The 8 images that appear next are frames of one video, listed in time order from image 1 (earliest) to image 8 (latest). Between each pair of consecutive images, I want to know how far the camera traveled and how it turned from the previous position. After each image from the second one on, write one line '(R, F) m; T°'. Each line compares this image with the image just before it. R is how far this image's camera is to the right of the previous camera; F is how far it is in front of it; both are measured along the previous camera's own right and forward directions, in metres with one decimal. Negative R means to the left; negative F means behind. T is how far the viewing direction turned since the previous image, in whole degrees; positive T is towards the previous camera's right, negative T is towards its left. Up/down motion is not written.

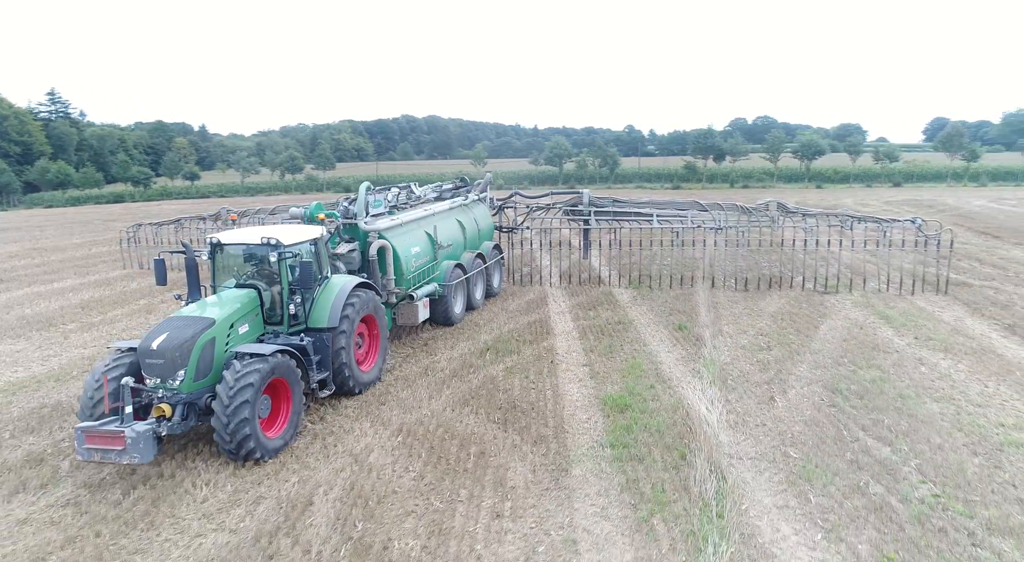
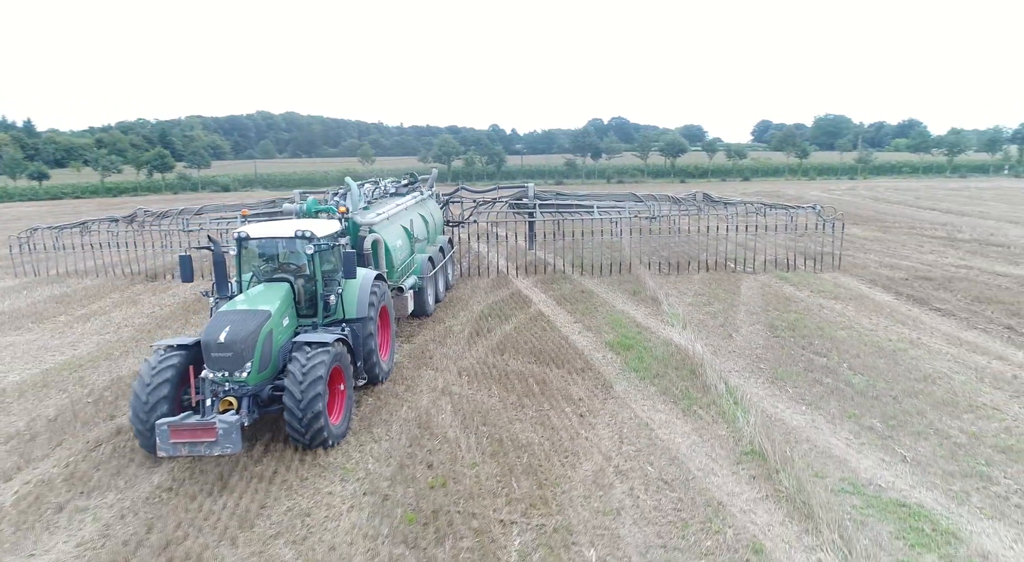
(-2.2, -1.5) m; +11°
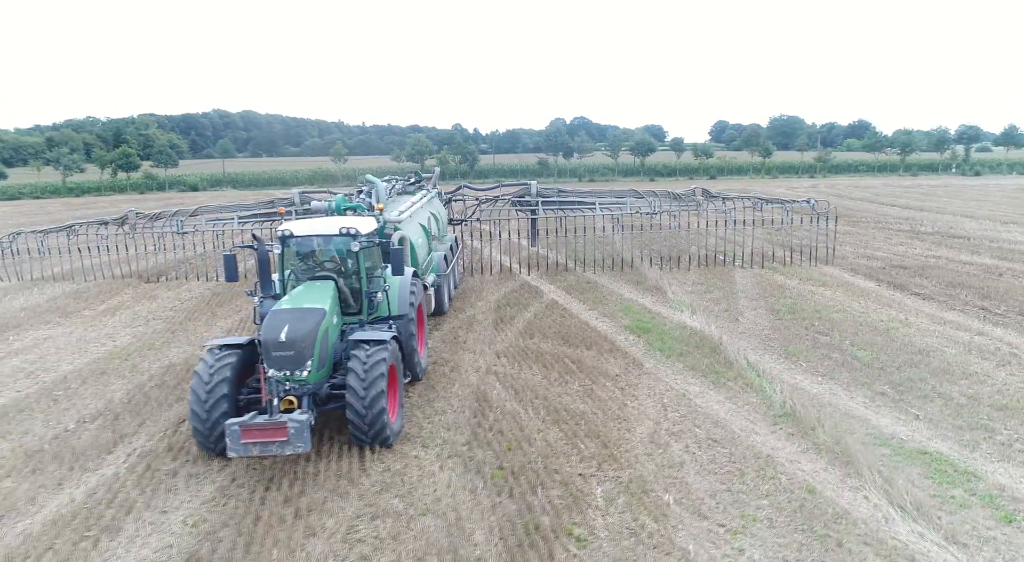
(-1.0, -0.6) m; +3°
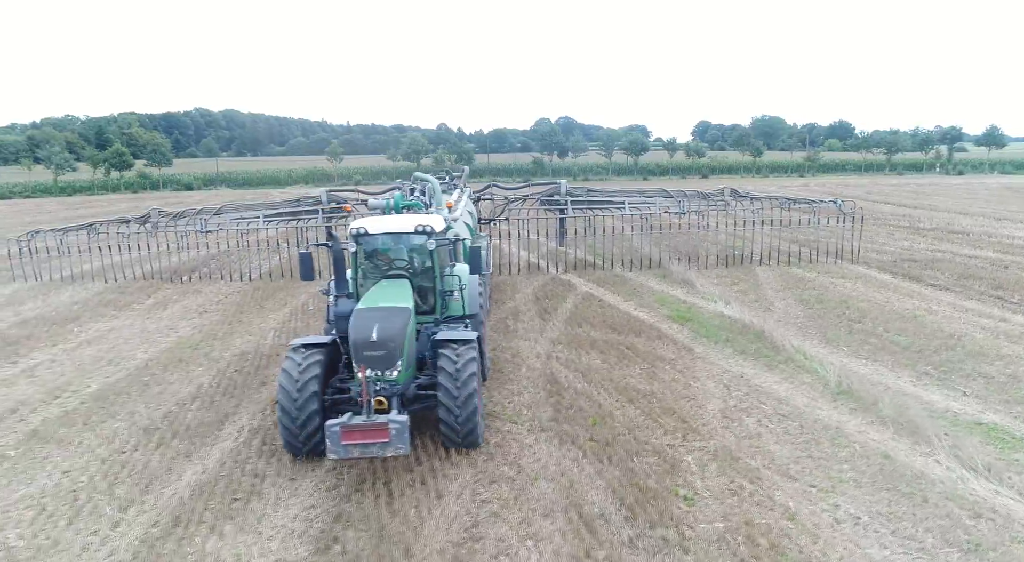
(-1.0, -0.4) m; +1°
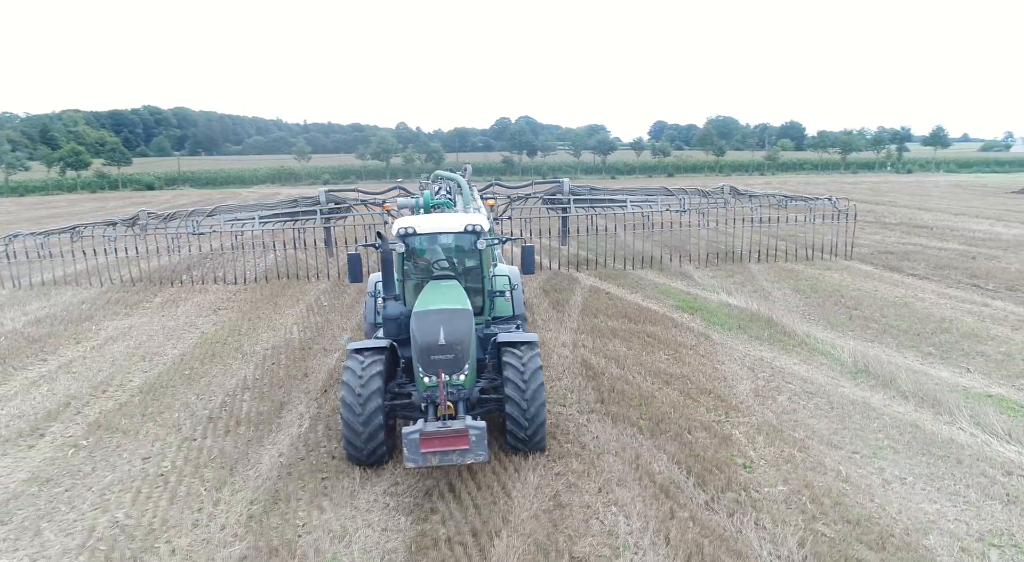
(-0.9, -0.3) m; +3°
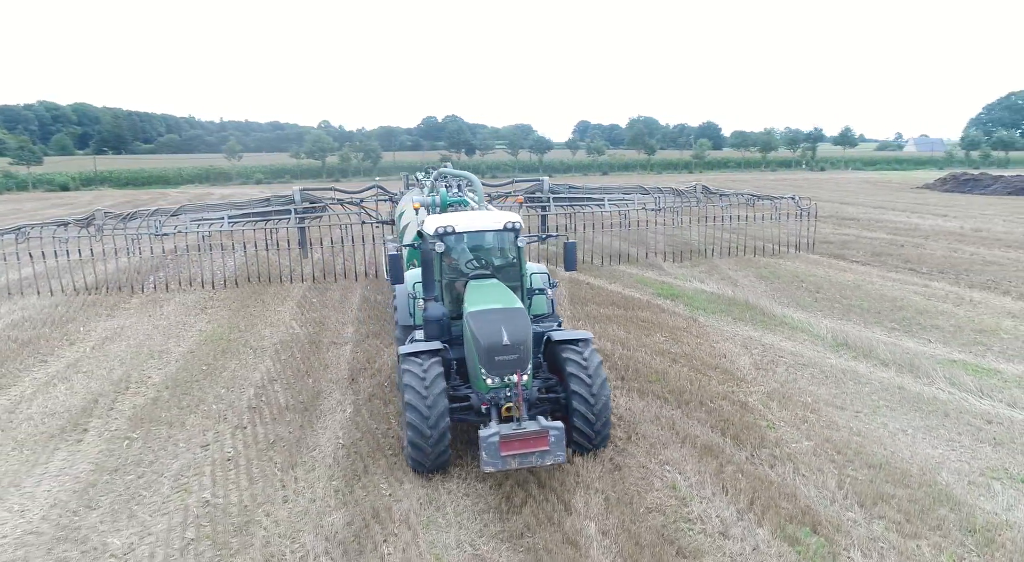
(-1.1, -0.4) m; +6°
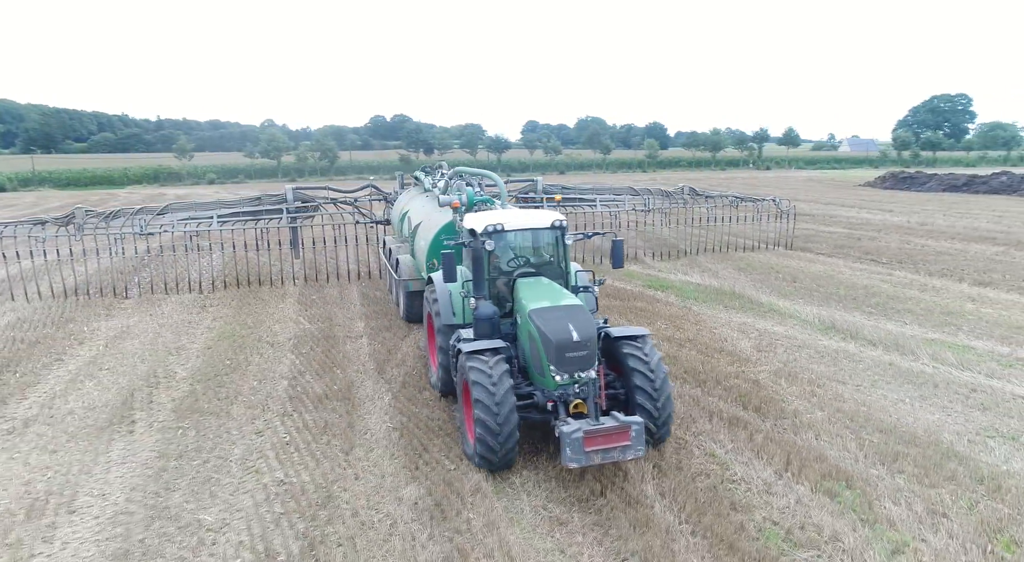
(-0.8, -0.3) m; +4°
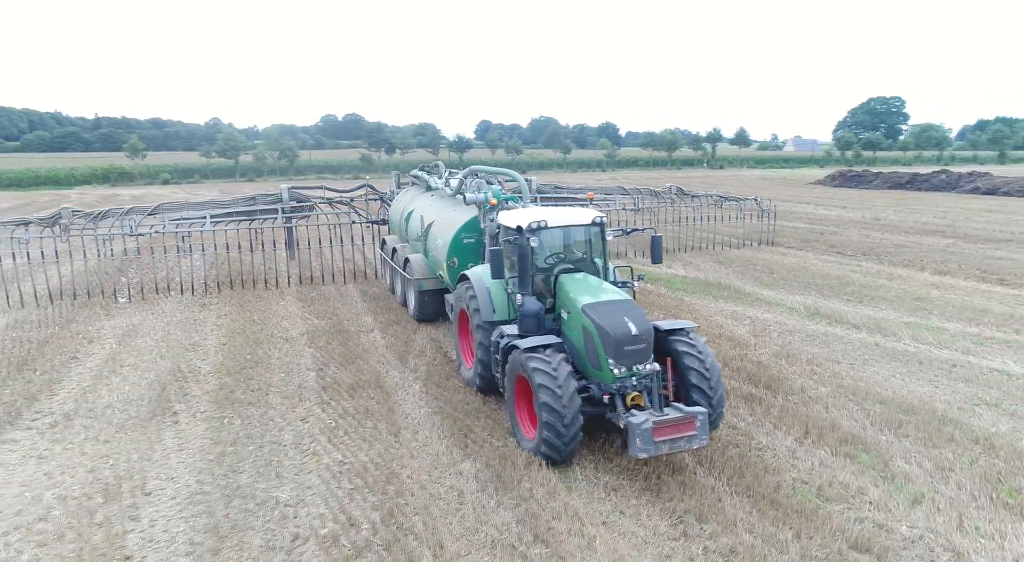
(-0.7, -0.3) m; +4°
